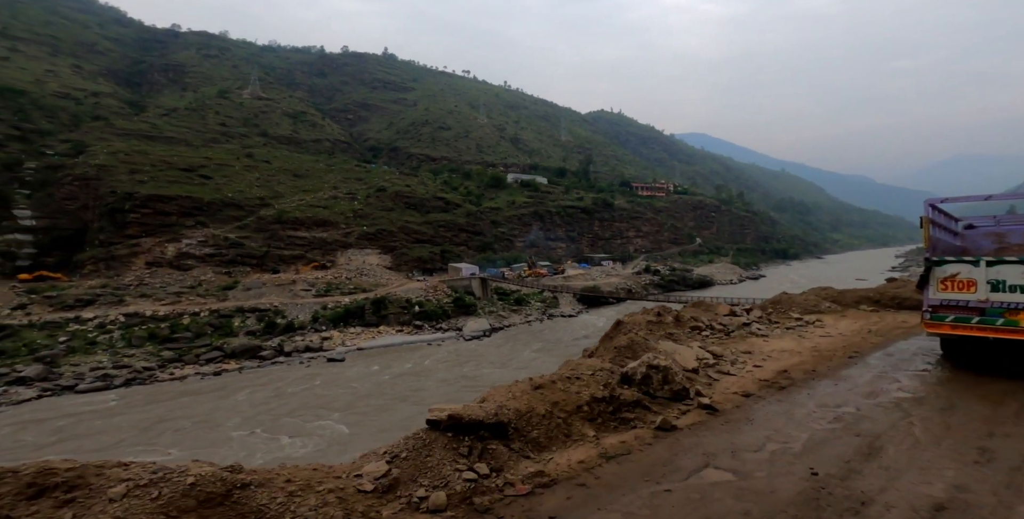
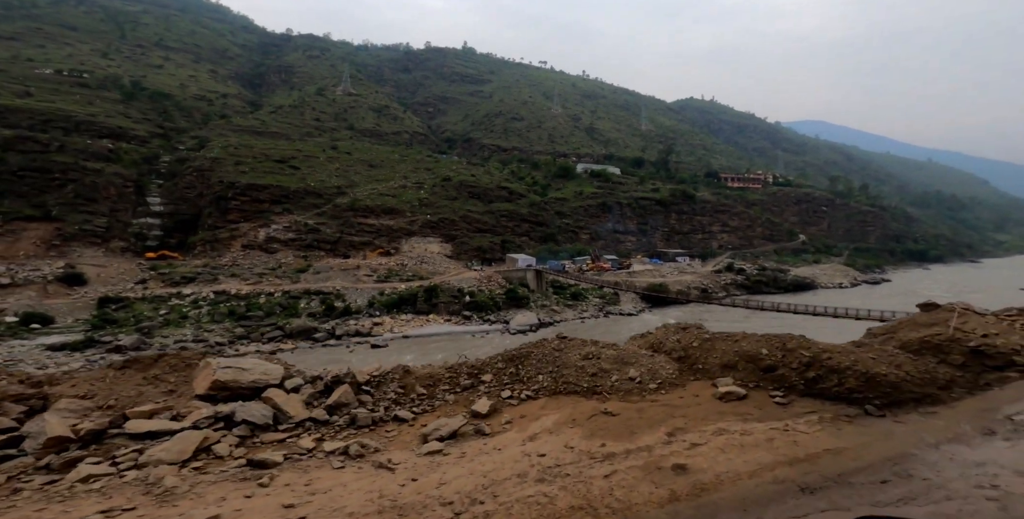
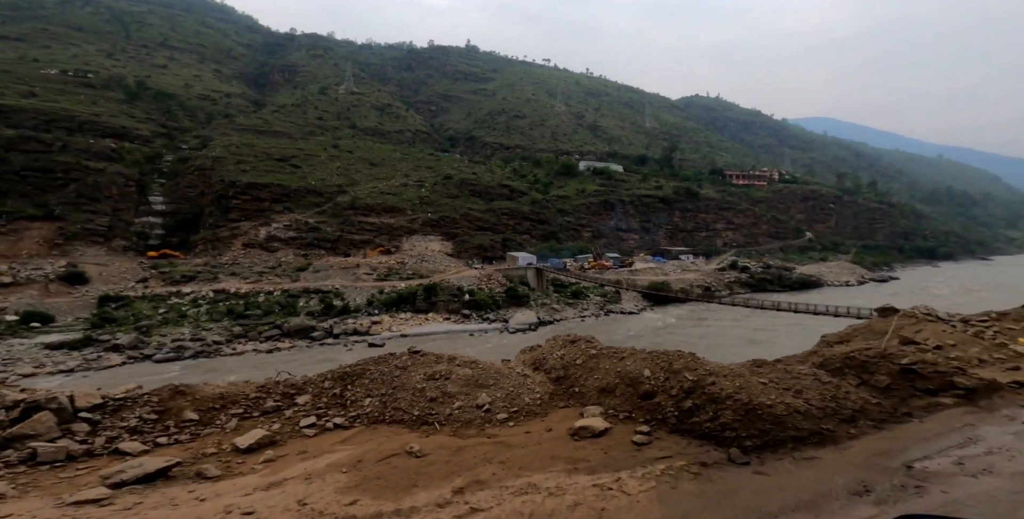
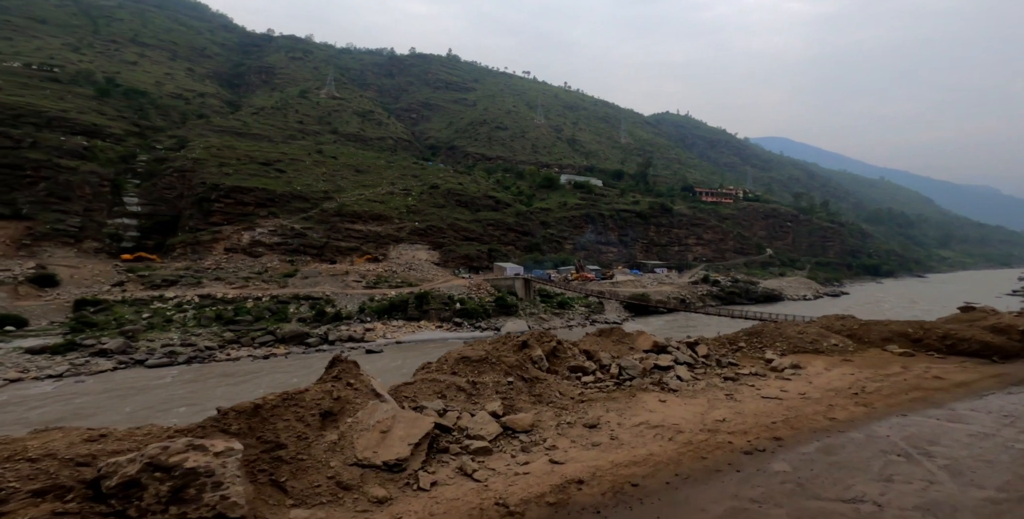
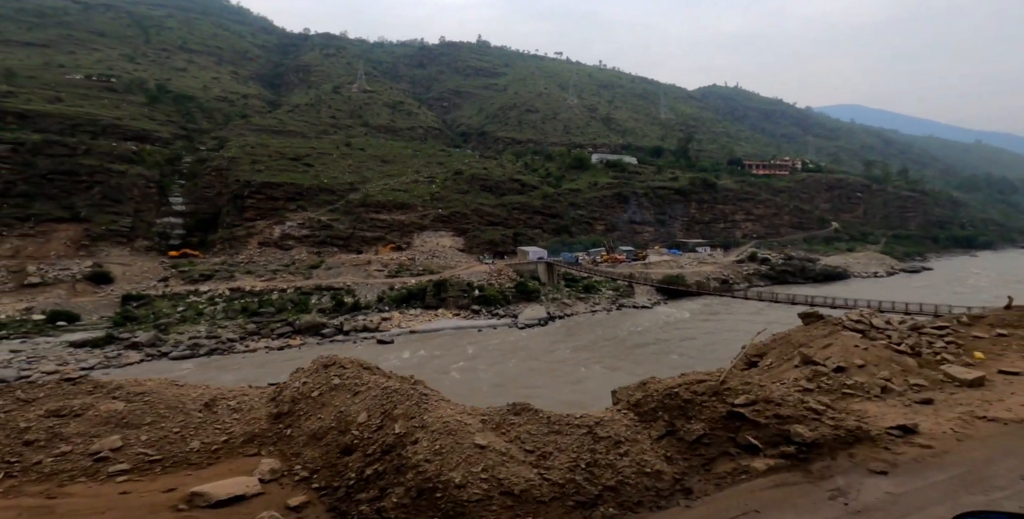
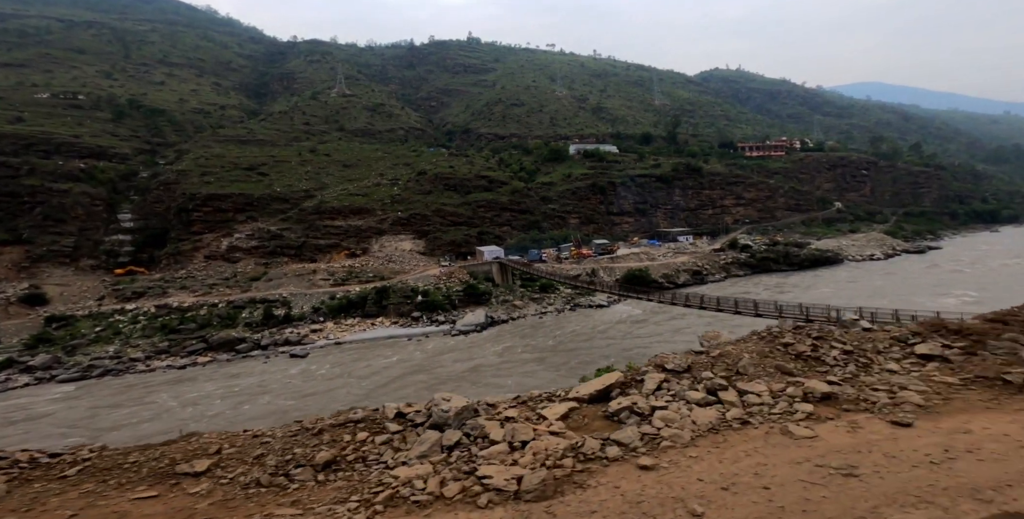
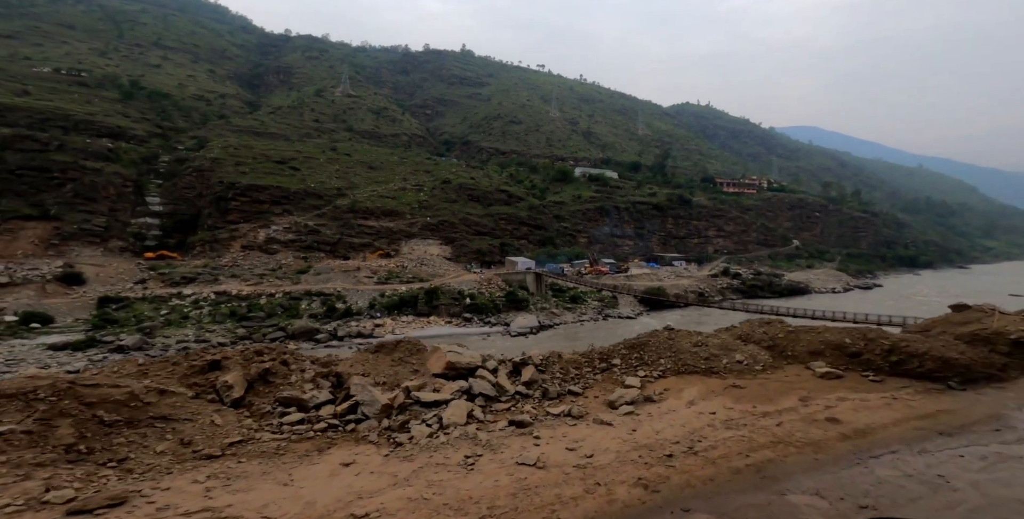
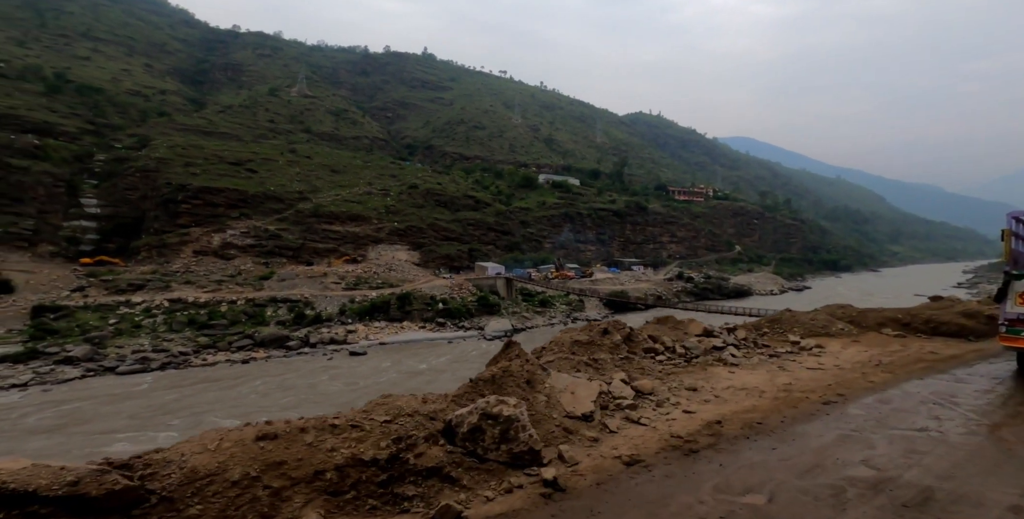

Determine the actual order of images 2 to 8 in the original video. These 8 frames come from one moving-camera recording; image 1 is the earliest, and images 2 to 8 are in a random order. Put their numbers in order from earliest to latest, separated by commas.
8, 4, 7, 2, 3, 5, 6
